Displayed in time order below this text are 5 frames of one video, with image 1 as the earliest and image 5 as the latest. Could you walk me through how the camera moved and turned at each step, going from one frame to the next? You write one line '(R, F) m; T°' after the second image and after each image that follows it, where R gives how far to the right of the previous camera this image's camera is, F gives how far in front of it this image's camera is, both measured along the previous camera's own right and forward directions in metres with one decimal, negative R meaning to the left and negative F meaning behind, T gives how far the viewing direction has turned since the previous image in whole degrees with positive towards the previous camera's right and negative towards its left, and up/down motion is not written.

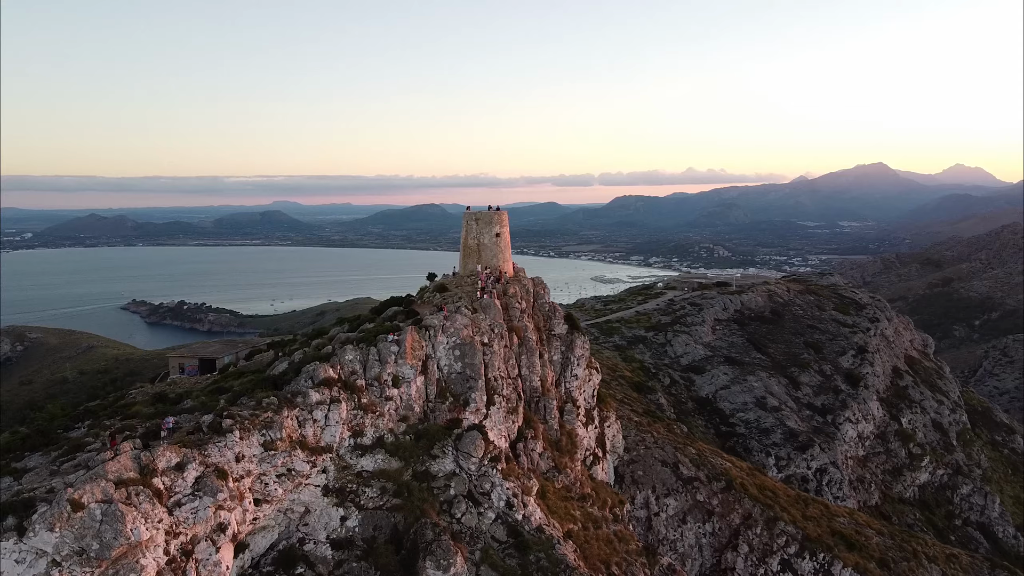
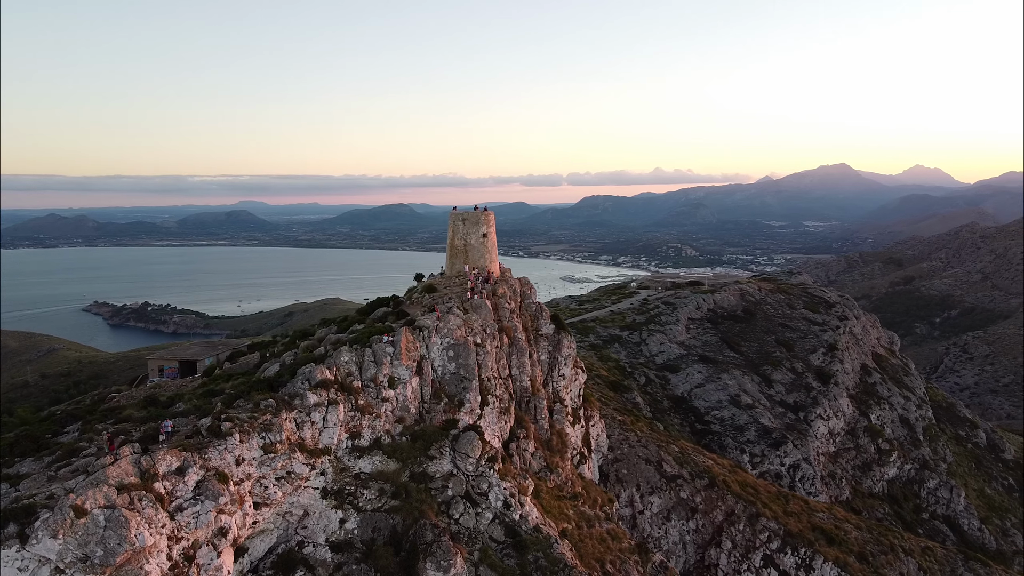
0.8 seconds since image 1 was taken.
(-2.0, -0.7) m; +2°
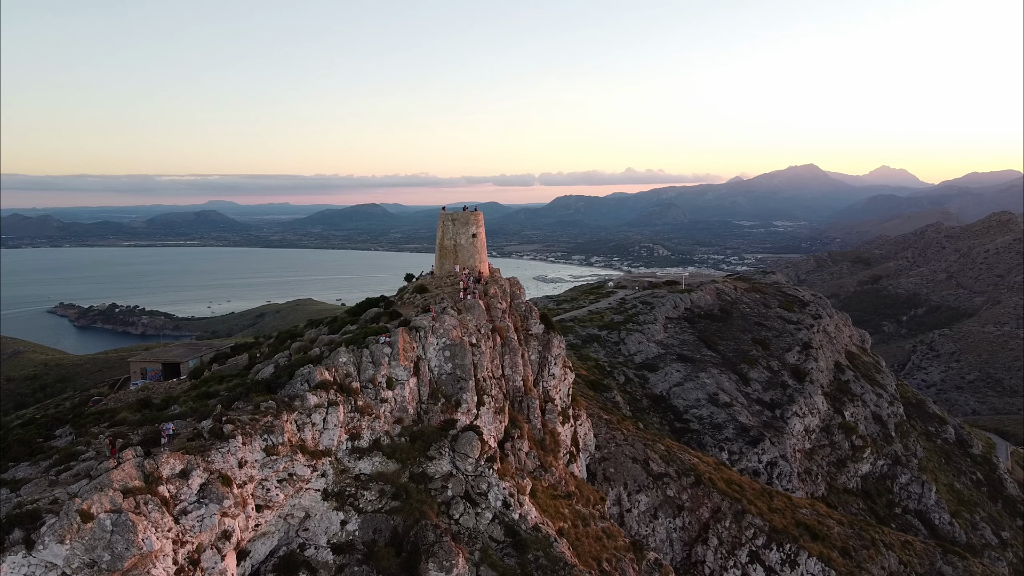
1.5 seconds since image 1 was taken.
(-1.9, -0.8) m; +1°
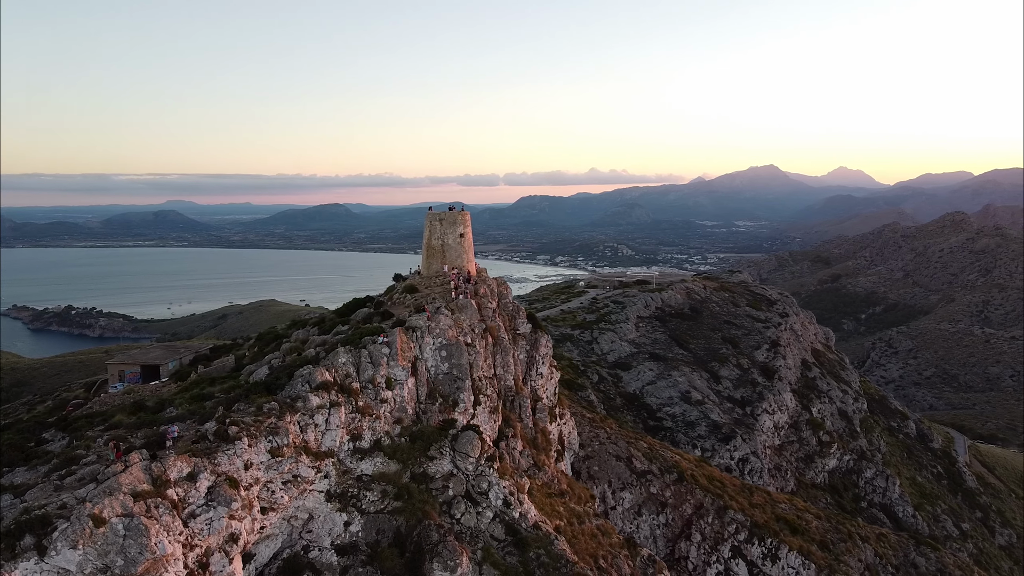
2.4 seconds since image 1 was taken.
(-1.0, -3.6) m; +2°
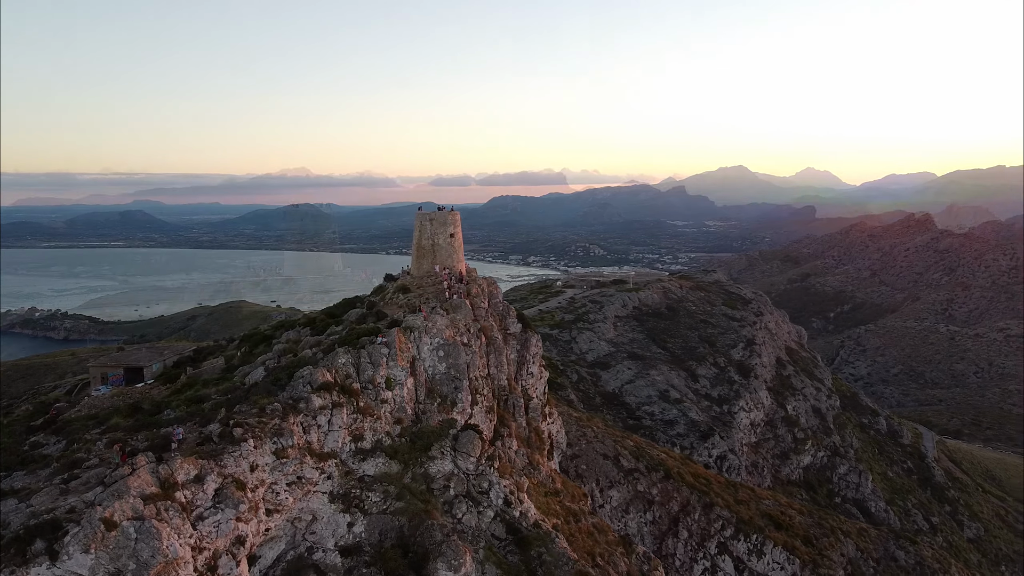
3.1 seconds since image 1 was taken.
(+2.3, -6.2) m; +1°
